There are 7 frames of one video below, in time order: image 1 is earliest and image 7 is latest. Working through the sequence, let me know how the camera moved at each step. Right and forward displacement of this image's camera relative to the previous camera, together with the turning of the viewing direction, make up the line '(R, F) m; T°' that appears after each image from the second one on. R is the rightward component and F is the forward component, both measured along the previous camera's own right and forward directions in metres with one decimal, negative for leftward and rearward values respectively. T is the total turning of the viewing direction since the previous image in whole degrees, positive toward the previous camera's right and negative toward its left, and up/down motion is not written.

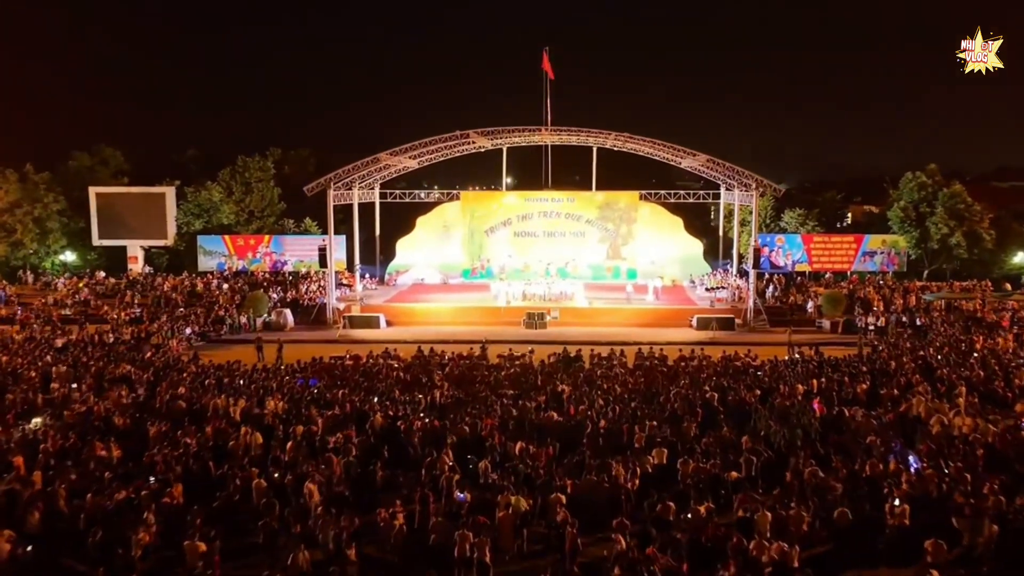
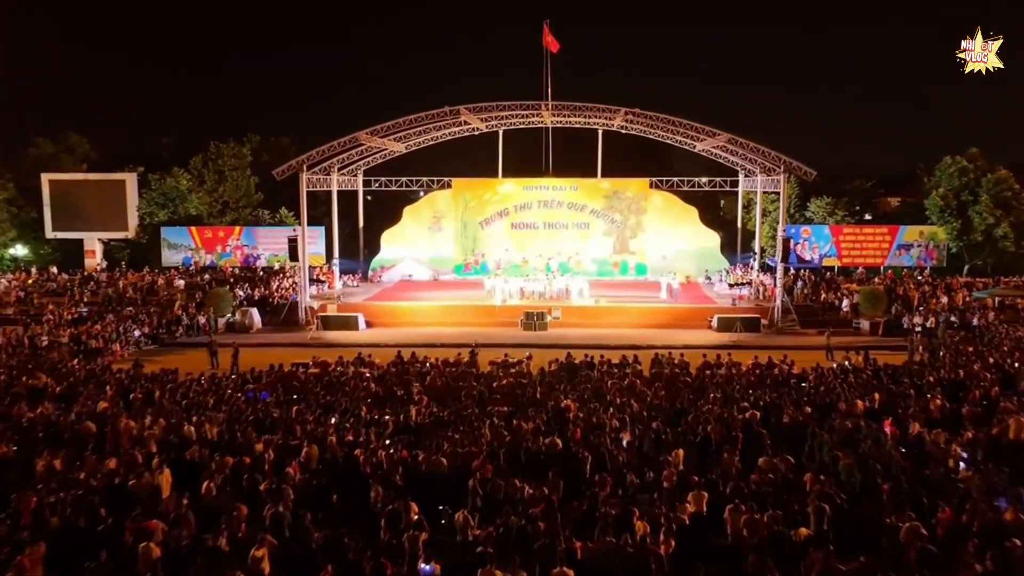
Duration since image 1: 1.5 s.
(+0.1, +3.6) m; 0°
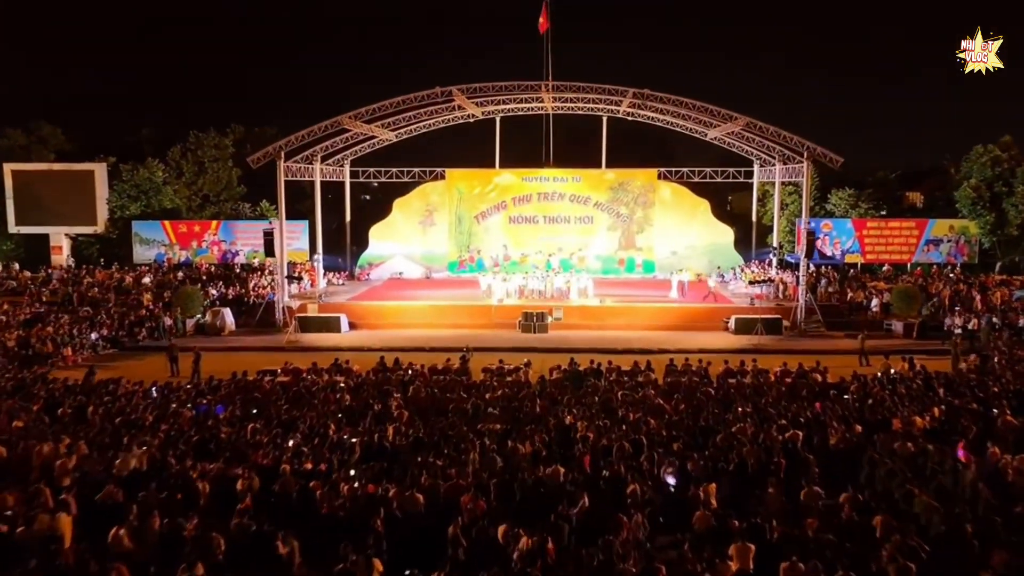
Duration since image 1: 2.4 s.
(+0.1, +2.4) m; 0°
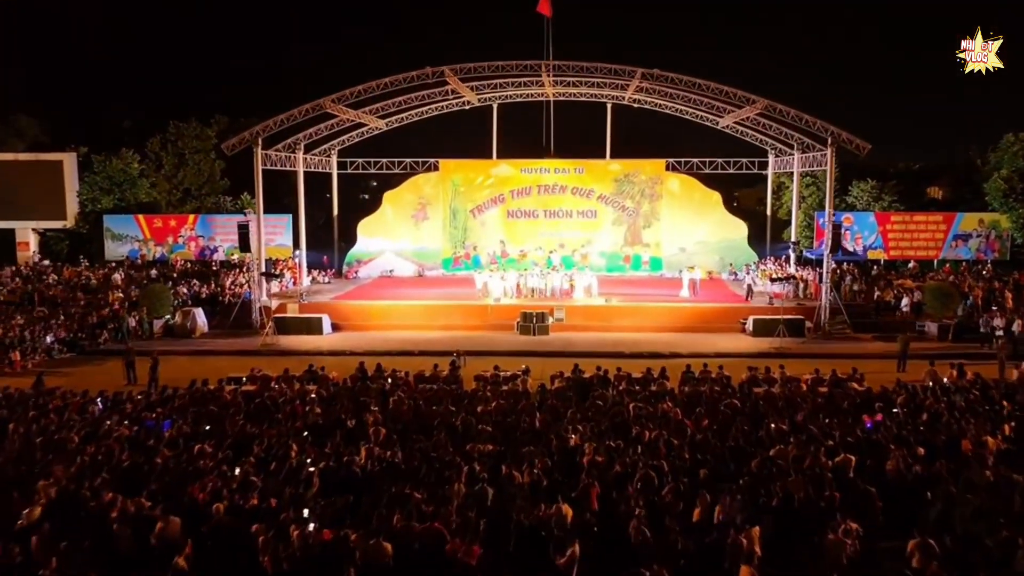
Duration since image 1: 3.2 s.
(0.0, +2.1) m; 0°
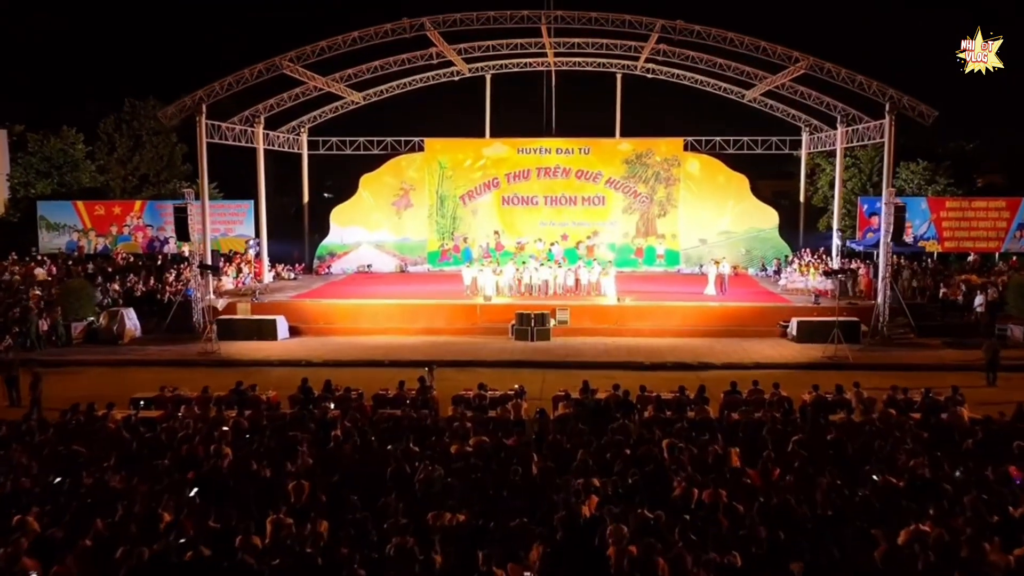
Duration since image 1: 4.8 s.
(+0.1, +3.9) m; 0°
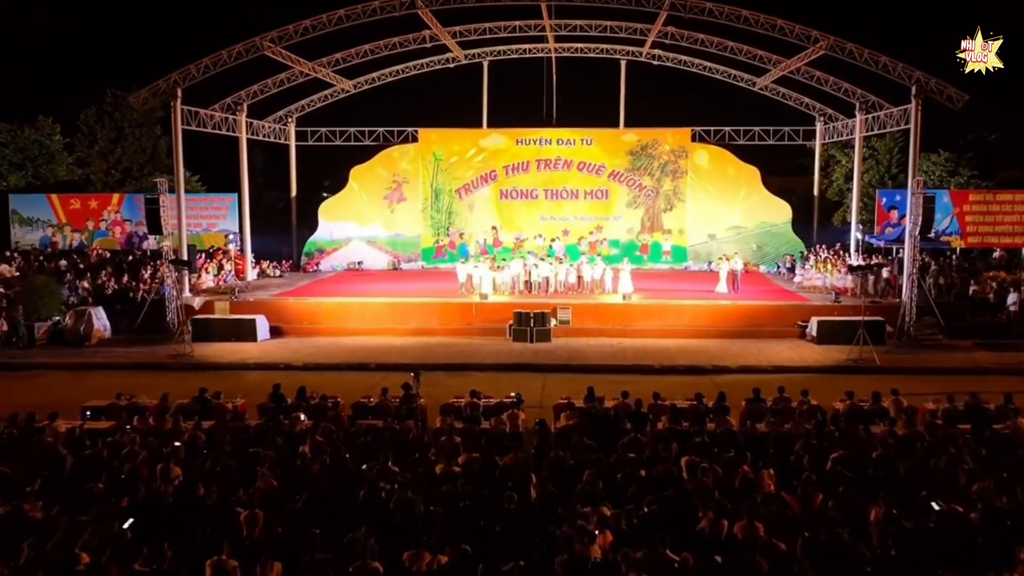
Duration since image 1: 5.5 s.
(0.0, +1.4) m; 0°
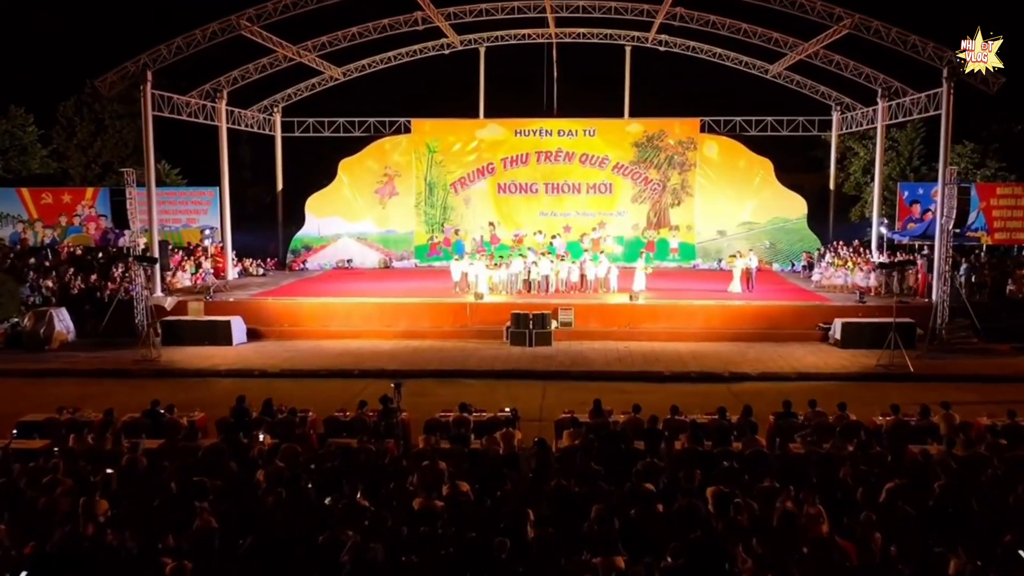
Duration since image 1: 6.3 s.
(0.0, +1.4) m; 0°
